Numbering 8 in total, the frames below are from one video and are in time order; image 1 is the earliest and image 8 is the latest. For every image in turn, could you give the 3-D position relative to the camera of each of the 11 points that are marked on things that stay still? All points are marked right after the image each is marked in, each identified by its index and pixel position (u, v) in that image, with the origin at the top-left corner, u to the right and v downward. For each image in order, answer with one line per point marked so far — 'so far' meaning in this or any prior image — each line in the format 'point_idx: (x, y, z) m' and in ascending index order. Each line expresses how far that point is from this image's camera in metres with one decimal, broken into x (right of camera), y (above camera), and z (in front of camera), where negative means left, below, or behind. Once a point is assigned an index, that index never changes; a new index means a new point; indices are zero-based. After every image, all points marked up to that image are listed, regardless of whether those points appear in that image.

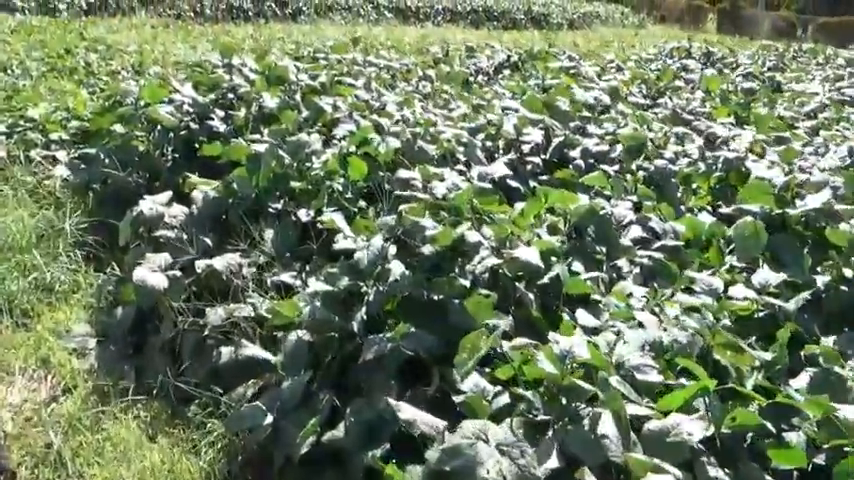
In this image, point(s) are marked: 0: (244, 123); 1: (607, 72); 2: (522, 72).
0: (-1.1, +0.7, +4.4) m
1: (+1.5, +1.4, +6.2) m
2: (+0.9, +1.5, +6.6) m
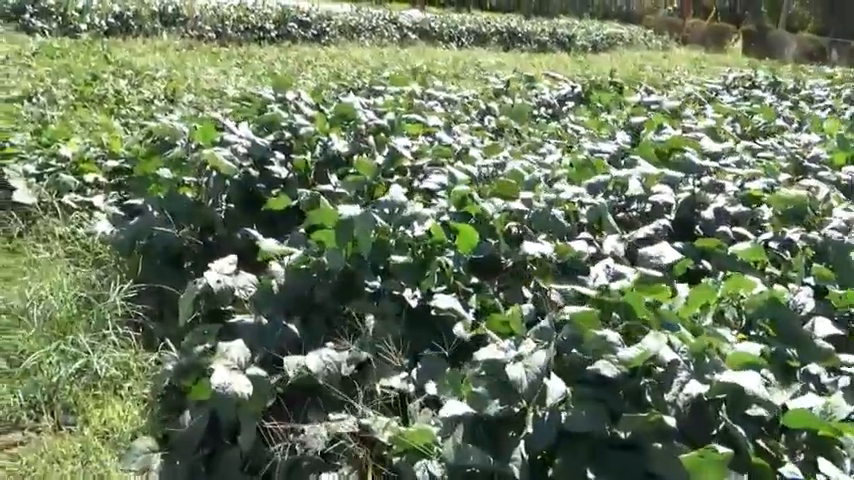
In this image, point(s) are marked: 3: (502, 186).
0: (-0.6, +0.4, +3.9) m
1: (+2.1, +1.0, +5.6) m
2: (+1.4, +1.1, +6.1) m
3: (+0.3, +0.2, +3.1) m
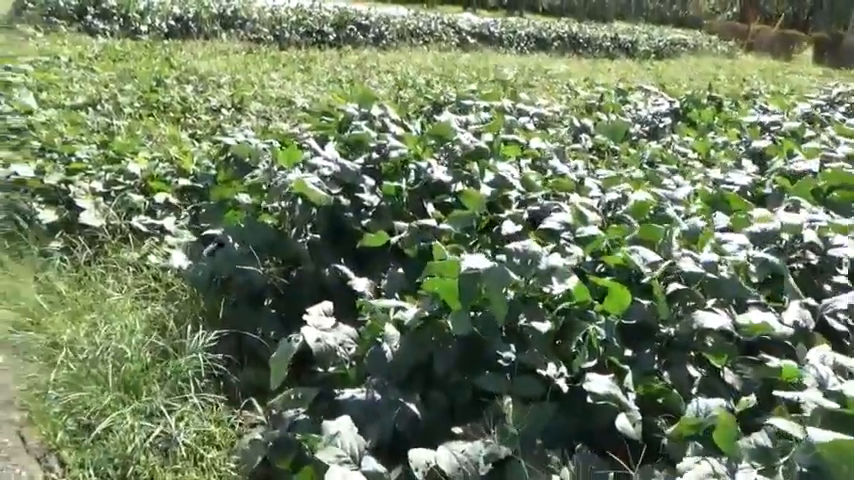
0: (-0.1, +0.2, +3.5) m
1: (+2.7, +0.8, +5.1) m
2: (+2.0, +0.9, +5.5) m
3: (+0.8, 0.0, +2.6) m
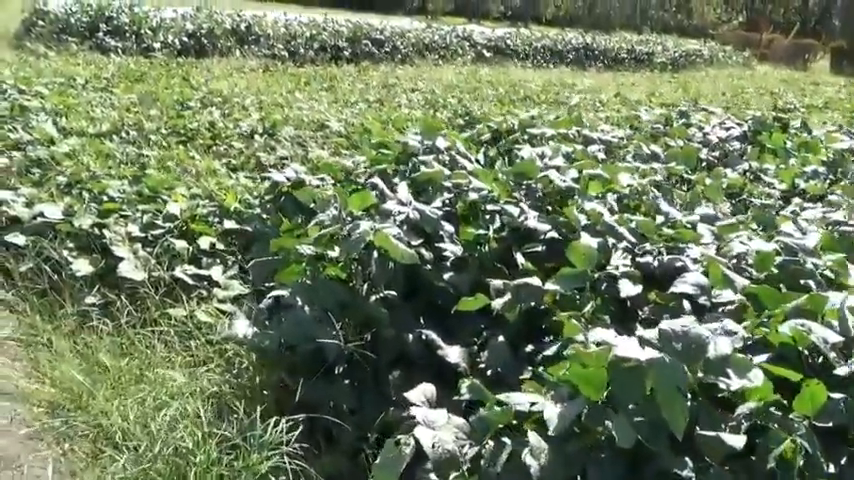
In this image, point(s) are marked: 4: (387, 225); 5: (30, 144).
0: (+0.3, 0.0, +3.0) m
1: (+3.1, +0.5, +4.6) m
2: (+2.4, +0.6, +5.1) m
3: (+1.2, -0.2, +2.2) m
4: (-0.2, +0.1, +2.9) m
5: (-3.0, +0.7, +5.4) m
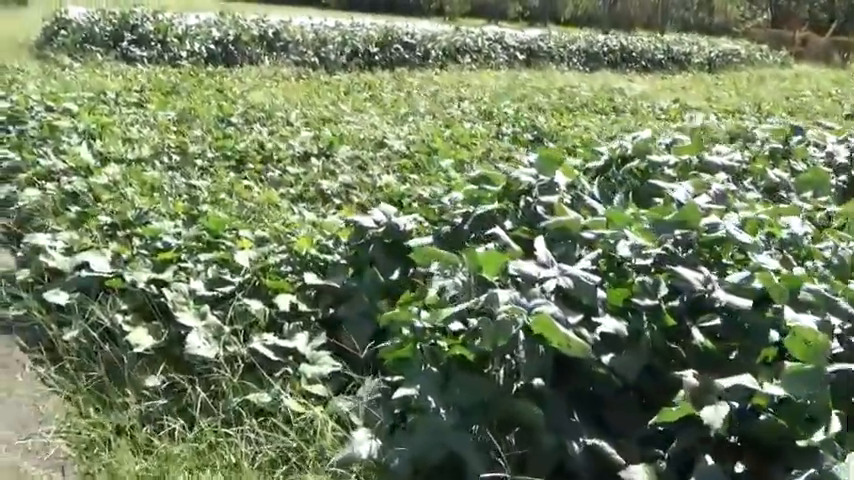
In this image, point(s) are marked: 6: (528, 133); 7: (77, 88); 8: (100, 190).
0: (+0.8, -0.3, +2.4) m
1: (+3.6, +0.3, +3.9) m
2: (+3.0, +0.4, +4.4) m
3: (+1.7, -0.4, +1.5) m
4: (+0.3, -0.2, +2.3) m
5: (-2.4, +0.4, +4.8) m
6: (+0.9, +1.0, +6.7) m
7: (-4.1, +1.8, +8.5) m
8: (-2.0, +0.3, +4.4) m
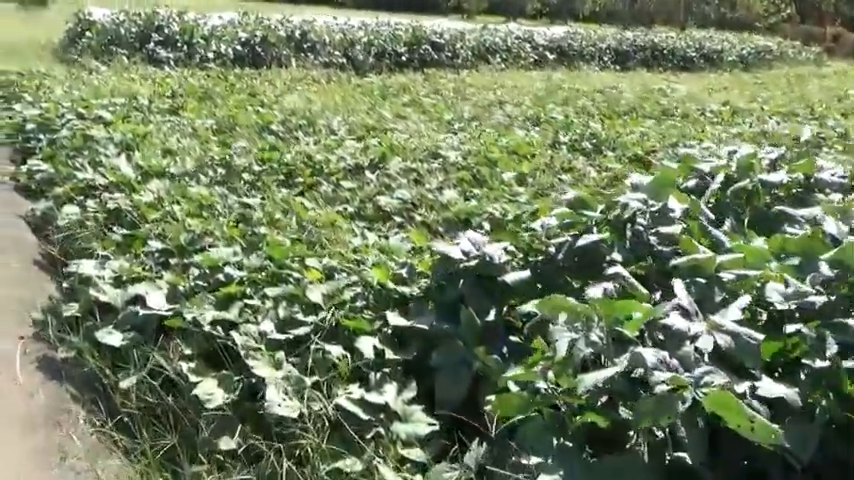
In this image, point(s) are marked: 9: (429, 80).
0: (+1.1, -0.4, +2.0) m
1: (+4.0, +0.2, +3.5) m
2: (+3.4, +0.3, +4.0) m
3: (+2.0, -0.6, +1.1) m
4: (+0.7, -0.3, +1.9) m
5: (-2.0, +0.3, +4.5) m
6: (+1.4, +0.9, +6.3) m
7: (-3.7, +1.7, +8.2) m
8: (-1.6, +0.2, +4.1) m
9: (0.0, +2.6, +11.7) m
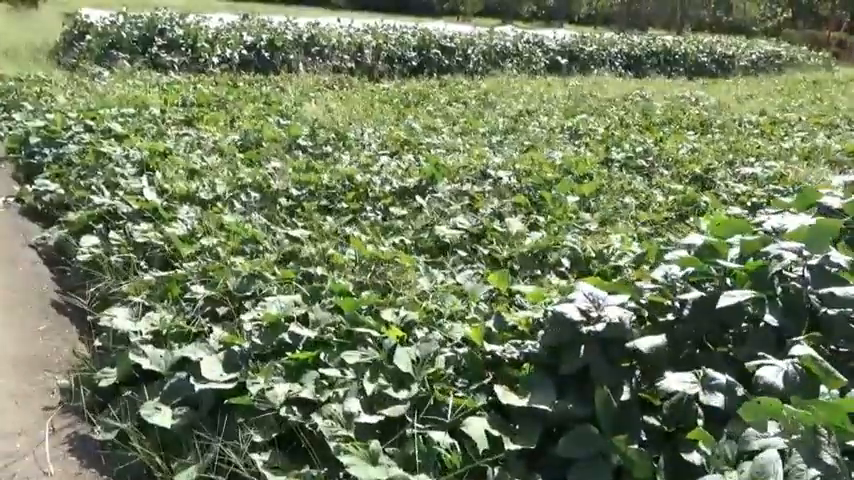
0: (+1.5, -0.6, +1.6) m
1: (+4.4, 0.0, +3.1) m
2: (+3.7, +0.1, +3.6) m
3: (+2.4, -0.7, +0.7) m
4: (+1.1, -0.5, +1.5) m
5: (-1.7, +0.1, +4.0) m
6: (+1.7, +0.7, +5.9) m
7: (-3.3, +1.5, +7.7) m
8: (-1.2, 0.0, +3.6) m
9: (+0.3, +2.4, +11.2) m
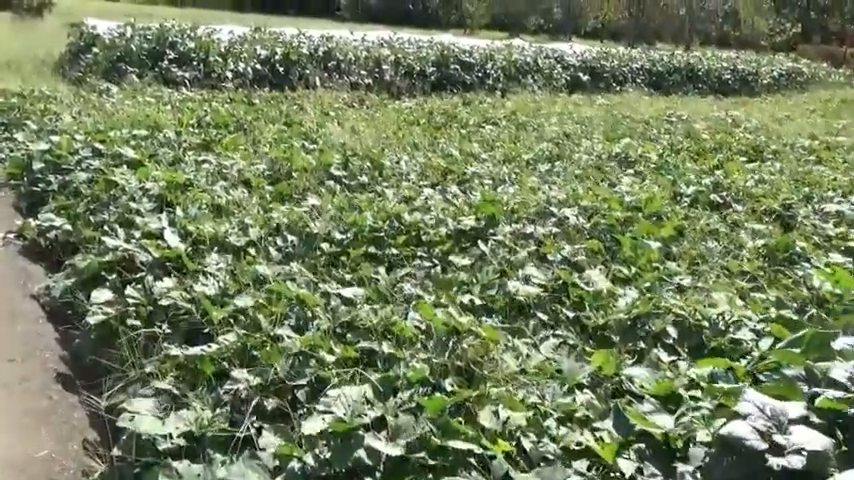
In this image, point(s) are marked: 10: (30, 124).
0: (+1.8, -0.8, +1.0) m
1: (+4.7, -0.3, +2.5) m
2: (+4.1, -0.2, +3.0) m
3: (+2.7, -1.0, +0.1) m
4: (+1.4, -0.8, +0.9) m
5: (-1.3, -0.1, +3.4) m
6: (+2.1, +0.3, +5.3) m
7: (-3.0, +1.2, +7.2) m
8: (-0.9, -0.3, +3.0) m
9: (+0.7, +2.0, +10.7) m
10: (-3.8, +1.1, +6.9) m
